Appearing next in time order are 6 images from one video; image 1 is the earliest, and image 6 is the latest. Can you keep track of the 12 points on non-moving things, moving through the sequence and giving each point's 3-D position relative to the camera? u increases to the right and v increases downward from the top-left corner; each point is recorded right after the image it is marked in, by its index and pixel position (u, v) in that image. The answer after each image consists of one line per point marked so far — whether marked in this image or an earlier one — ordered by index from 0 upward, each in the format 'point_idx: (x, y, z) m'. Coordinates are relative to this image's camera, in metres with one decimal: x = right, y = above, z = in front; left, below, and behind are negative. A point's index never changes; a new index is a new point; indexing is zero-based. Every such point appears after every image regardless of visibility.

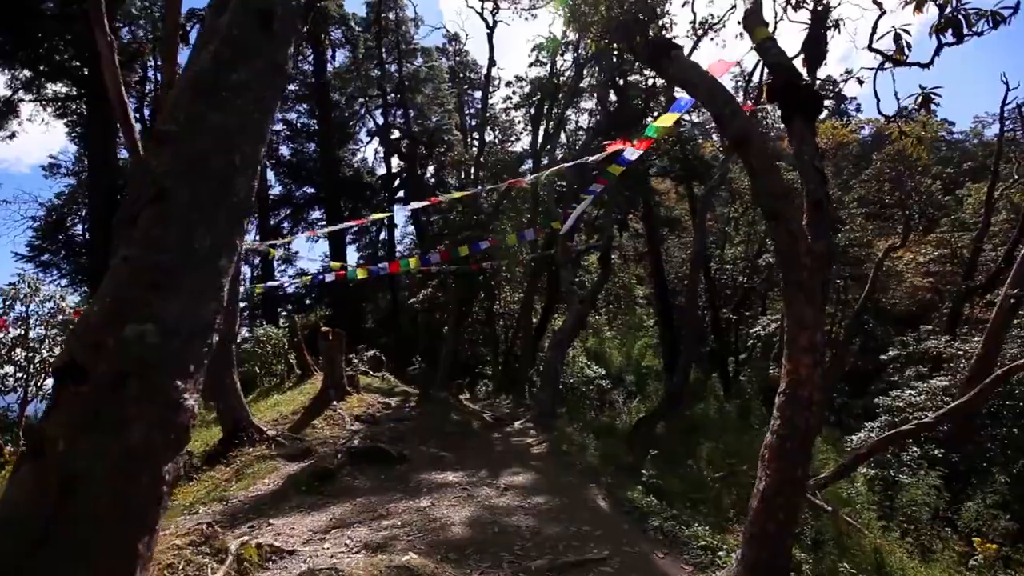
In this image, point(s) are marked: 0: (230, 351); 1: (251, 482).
0: (-4.4, -1.0, +7.9) m
1: (-3.2, -2.4, +6.3) m
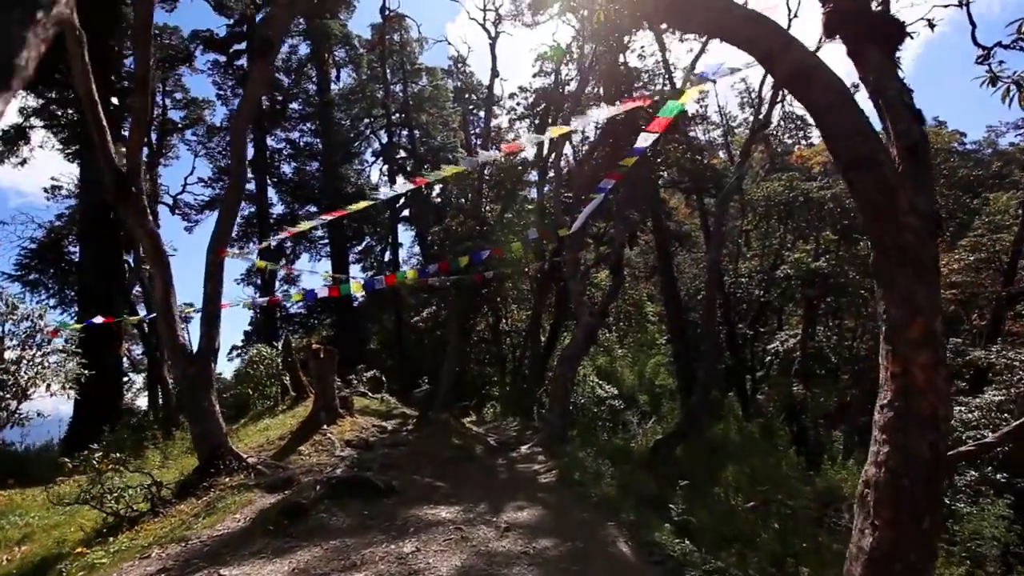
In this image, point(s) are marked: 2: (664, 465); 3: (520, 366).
0: (-4.3, -1.2, +7.3) m
1: (-3.2, -2.5, +5.6) m
2: (+3.3, -4.0, +11.1) m
3: (+0.3, -2.6, +17.2) m
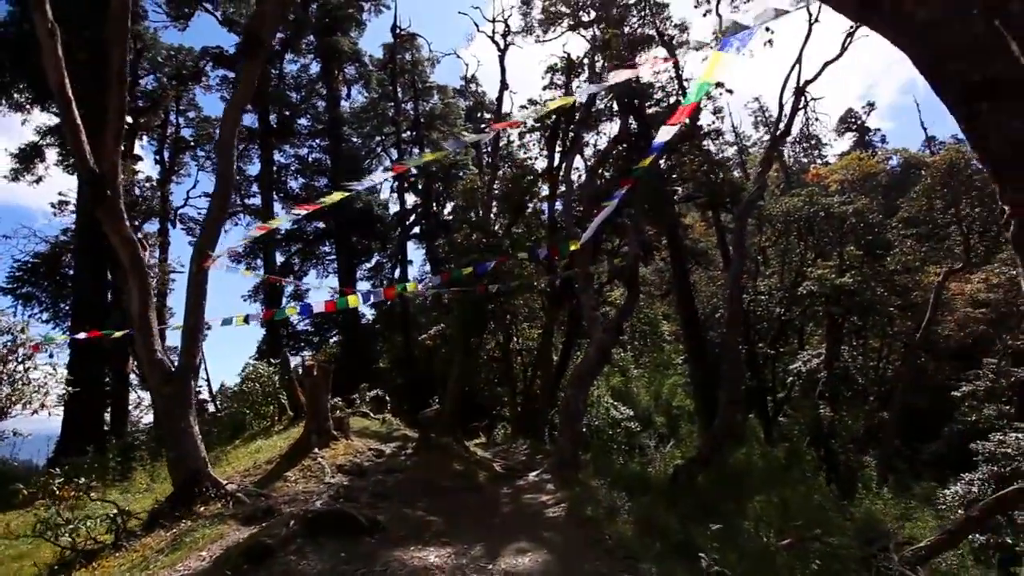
0: (-4.2, -1.3, +6.7) m
1: (-3.1, -2.5, +4.9) m
2: (+3.5, -4.3, +10.3) m
3: (+0.6, -3.1, +16.5) m
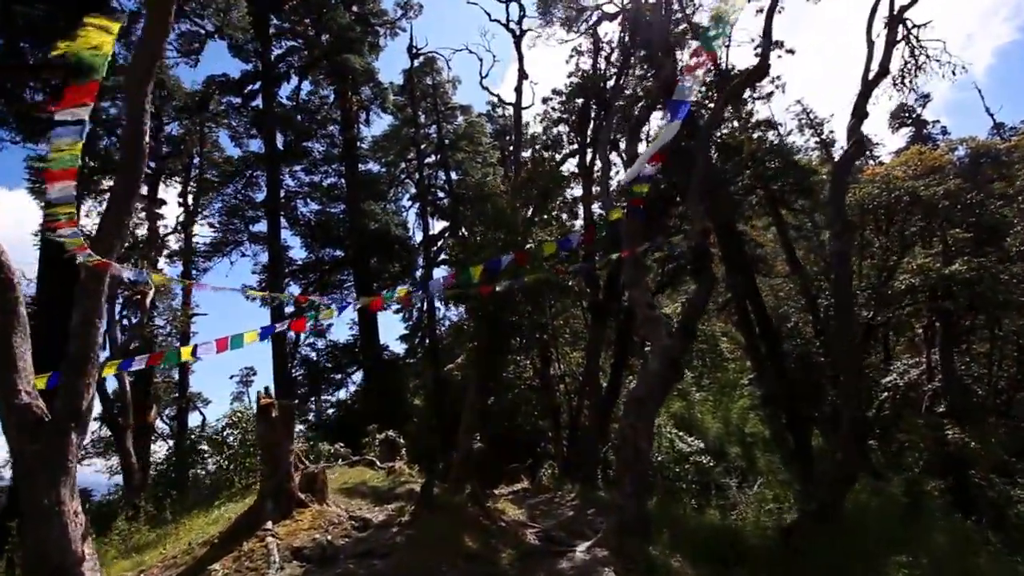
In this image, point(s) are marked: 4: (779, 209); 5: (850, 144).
0: (-4.0, -1.4, +4.6) m
1: (-3.0, -2.5, +2.7) m
2: (+4.2, -4.0, +7.3) m
3: (+1.8, -3.5, +13.8) m
4: (+9.8, +2.9, +19.0) m
5: (+5.7, +2.4, +8.8) m
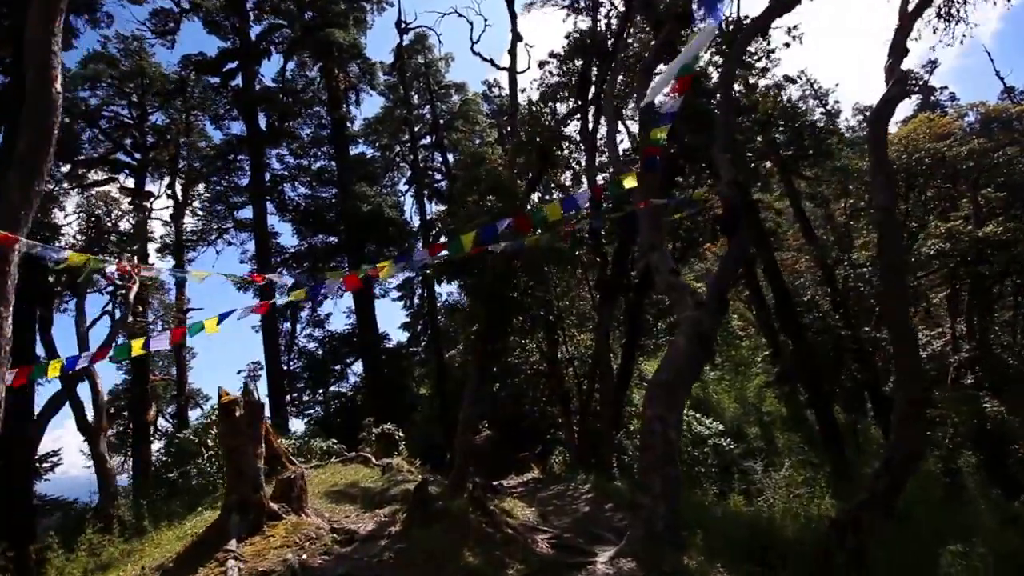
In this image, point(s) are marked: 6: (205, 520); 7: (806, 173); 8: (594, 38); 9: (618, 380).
0: (-4.0, -1.3, +3.7) m
1: (-2.9, -2.3, +1.8) m
2: (+4.3, -3.5, +6.5) m
3: (+1.9, -2.9, +12.9) m
4: (+9.8, +3.9, +17.9) m
5: (+5.6, +3.0, +7.7) m
6: (-3.6, -2.8, +6.3) m
7: (+10.4, +4.1, +18.3) m
8: (+2.1, +6.4, +13.1) m
9: (+2.5, -2.1, +12.0) m
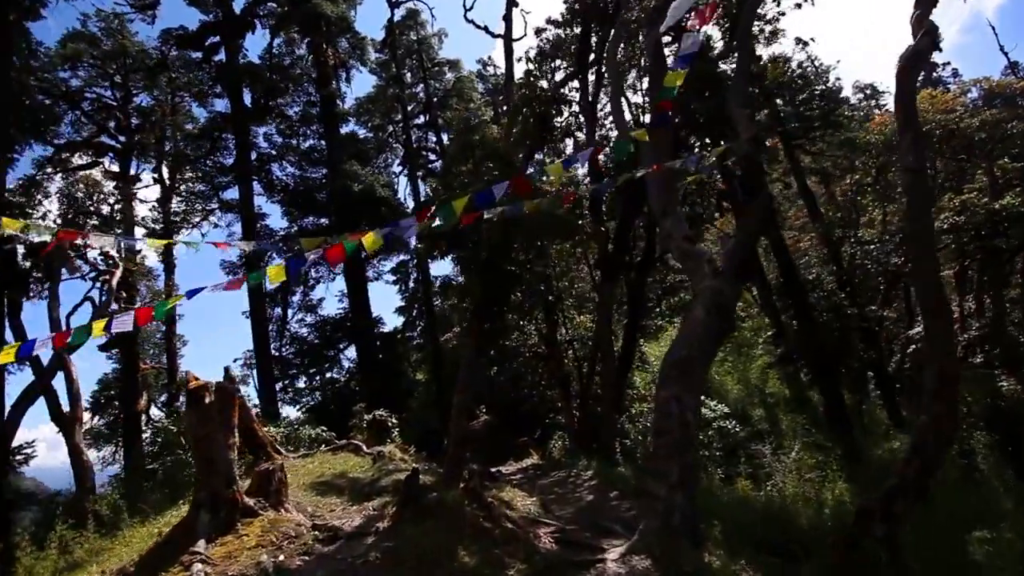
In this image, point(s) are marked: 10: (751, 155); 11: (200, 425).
0: (-4.0, -1.1, +3.2) m
1: (-2.9, -2.2, +1.3) m
2: (+4.3, -3.2, +6.1) m
3: (+1.9, -2.4, +12.5) m
4: (+9.6, +4.7, +17.3) m
5: (+5.6, +3.4, +7.1) m
6: (-3.6, -2.5, +5.8) m
7: (+10.3, +4.9, +17.7) m
8: (+1.9, +6.9, +12.4) m
9: (+2.4, -1.6, +11.6) m
10: (+3.5, +2.0, +7.6) m
11: (-2.8, -1.2, +4.6) m
